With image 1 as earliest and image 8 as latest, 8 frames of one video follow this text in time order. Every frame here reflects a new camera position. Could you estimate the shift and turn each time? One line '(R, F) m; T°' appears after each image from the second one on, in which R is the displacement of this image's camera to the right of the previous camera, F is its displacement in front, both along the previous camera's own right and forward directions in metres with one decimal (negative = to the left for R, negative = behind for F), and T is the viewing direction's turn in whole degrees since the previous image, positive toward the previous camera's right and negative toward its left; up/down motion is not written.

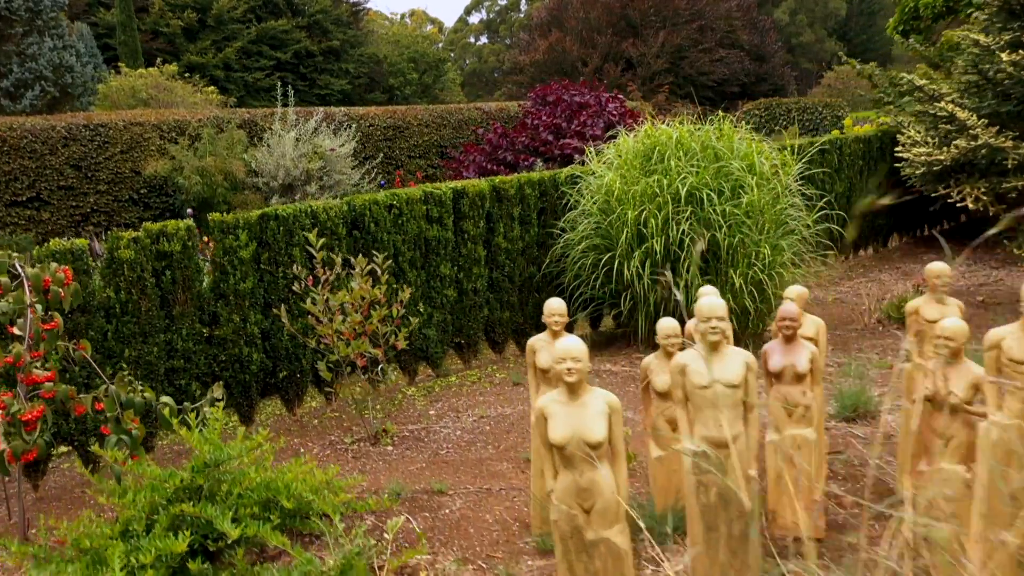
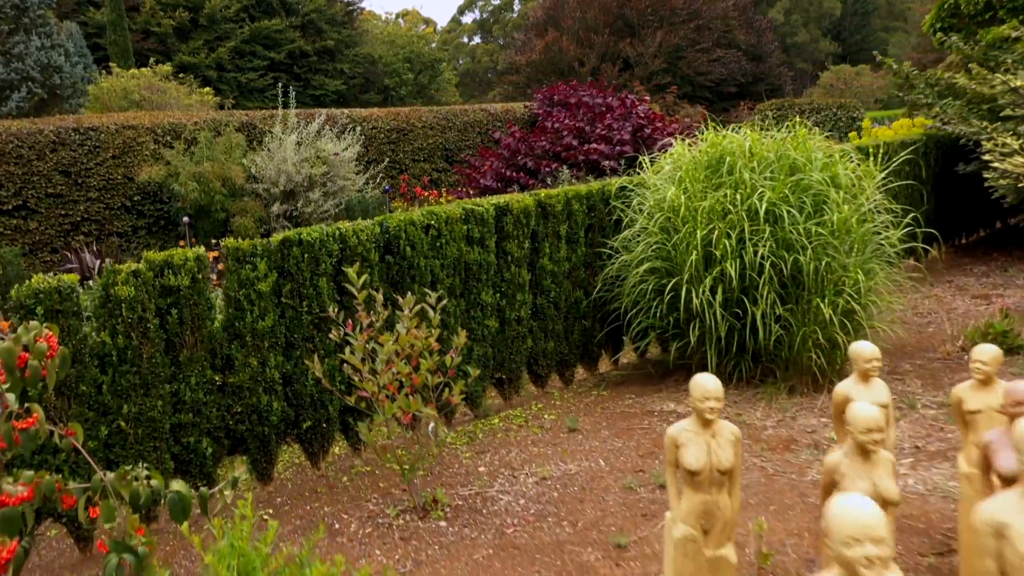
(-0.2, +0.4) m; +1°
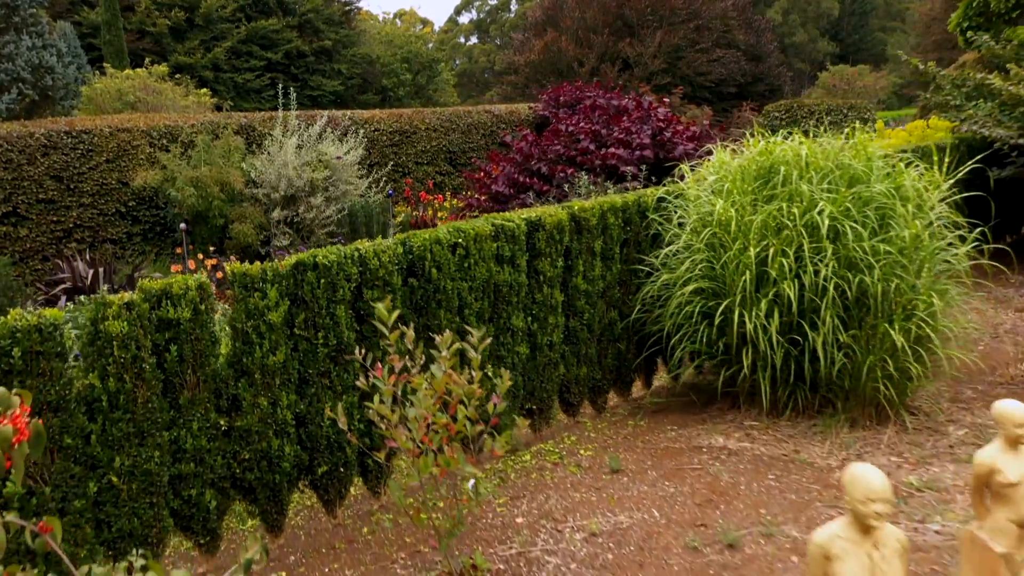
(-0.1, +0.3) m; 0°
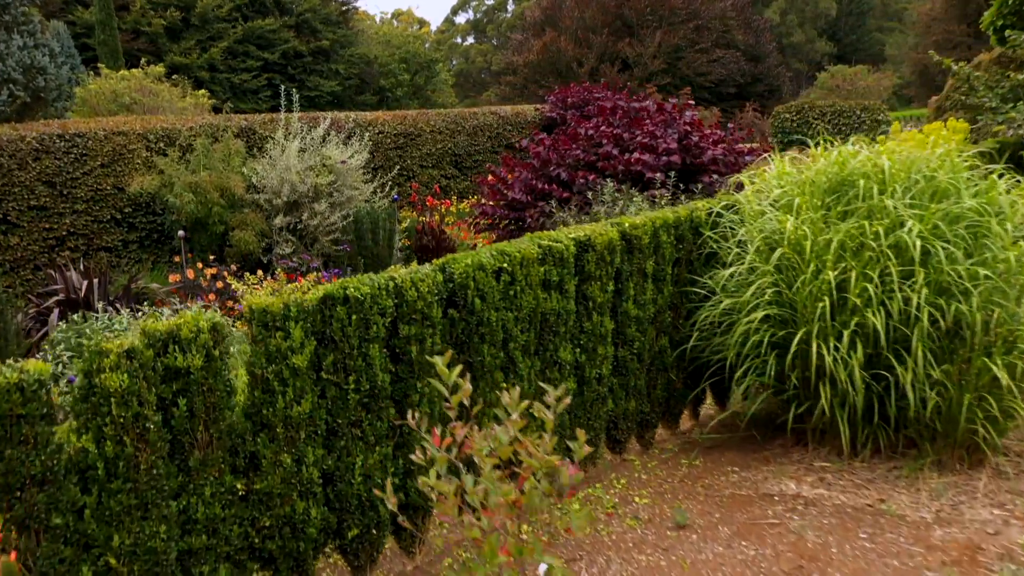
(-0.1, +0.3) m; 0°
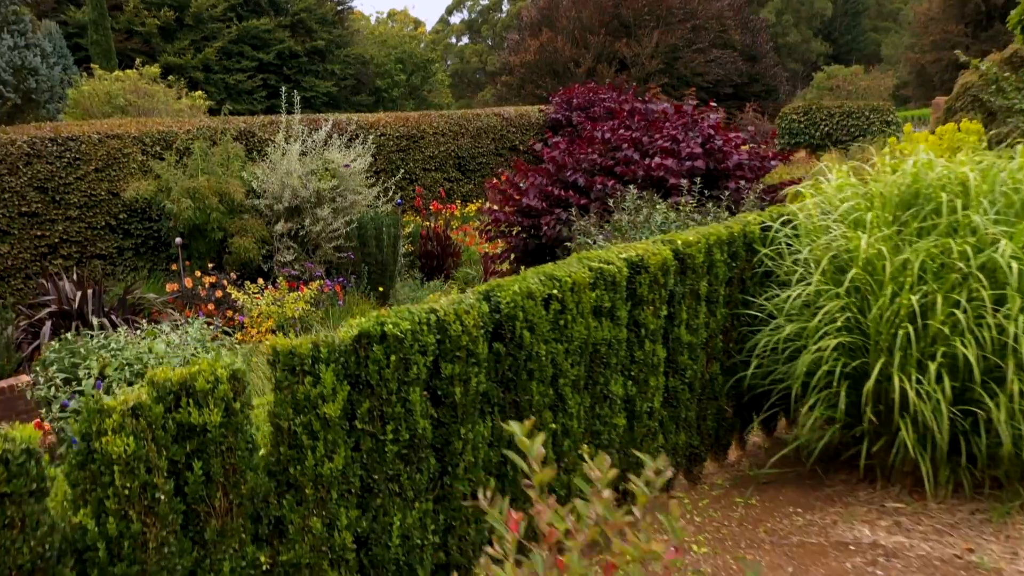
(-0.1, +0.2) m; 0°
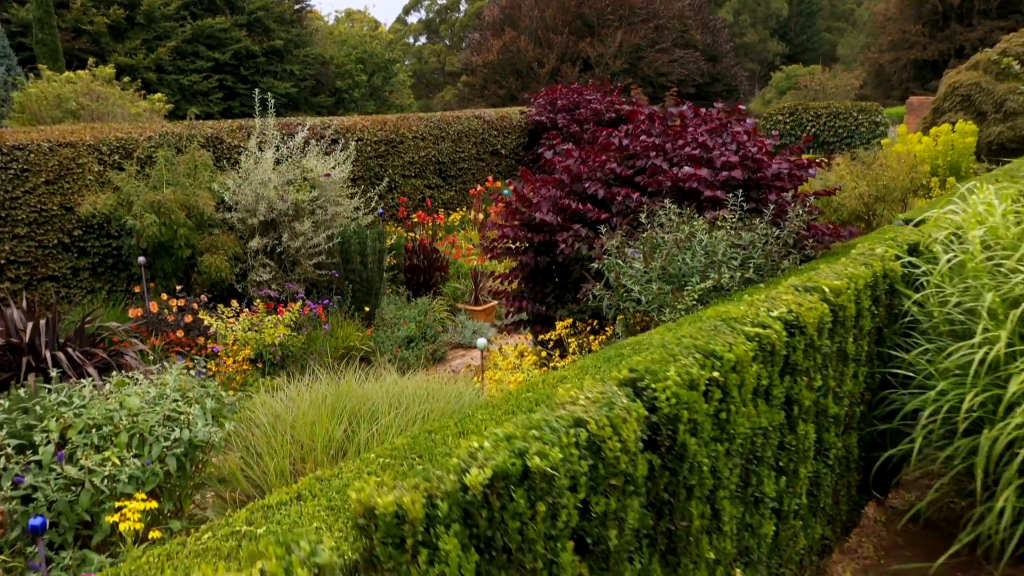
(-0.3, +0.5) m; +3°
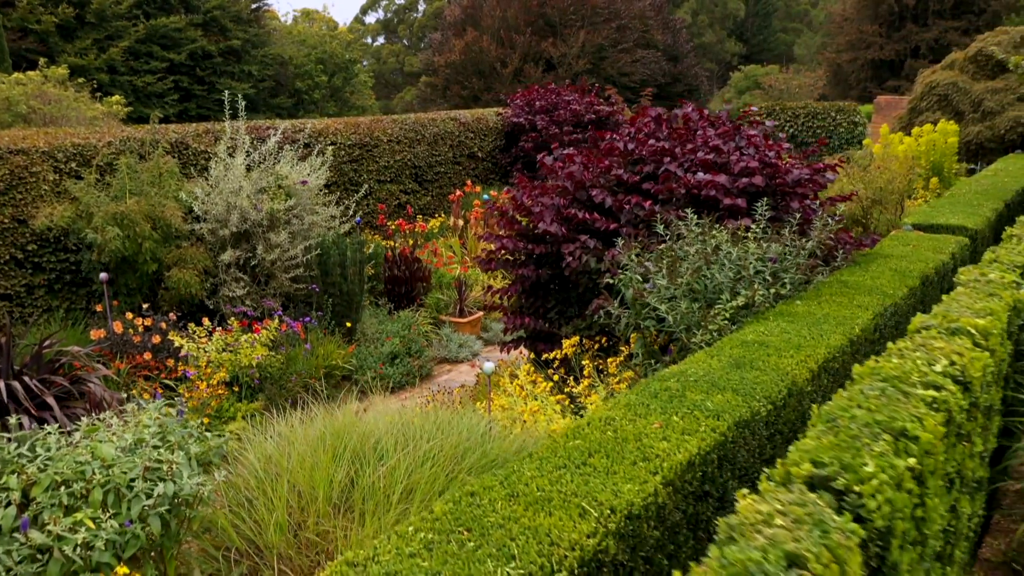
(-0.2, +0.3) m; +3°
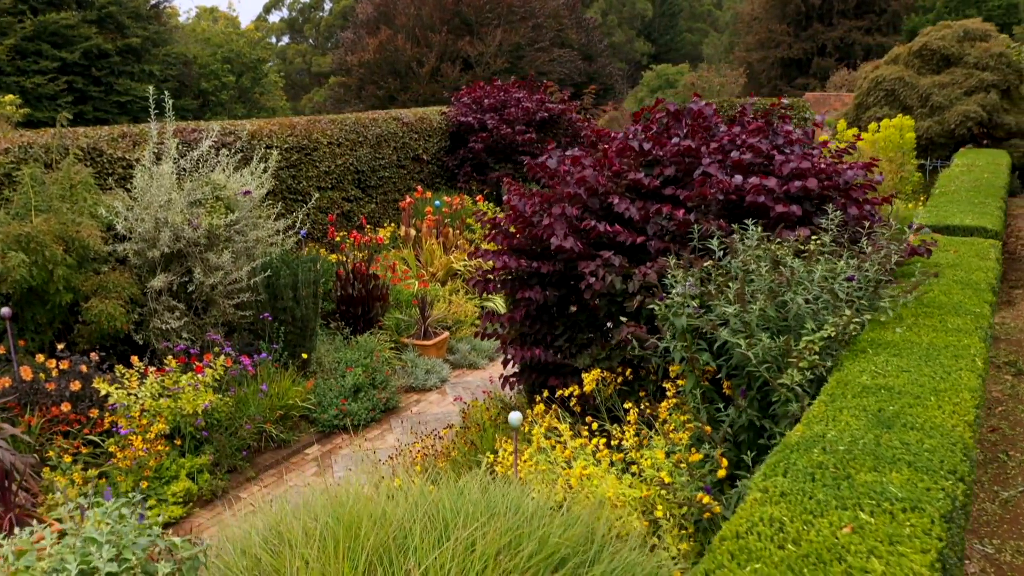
(-0.4, +0.7) m; +6°
